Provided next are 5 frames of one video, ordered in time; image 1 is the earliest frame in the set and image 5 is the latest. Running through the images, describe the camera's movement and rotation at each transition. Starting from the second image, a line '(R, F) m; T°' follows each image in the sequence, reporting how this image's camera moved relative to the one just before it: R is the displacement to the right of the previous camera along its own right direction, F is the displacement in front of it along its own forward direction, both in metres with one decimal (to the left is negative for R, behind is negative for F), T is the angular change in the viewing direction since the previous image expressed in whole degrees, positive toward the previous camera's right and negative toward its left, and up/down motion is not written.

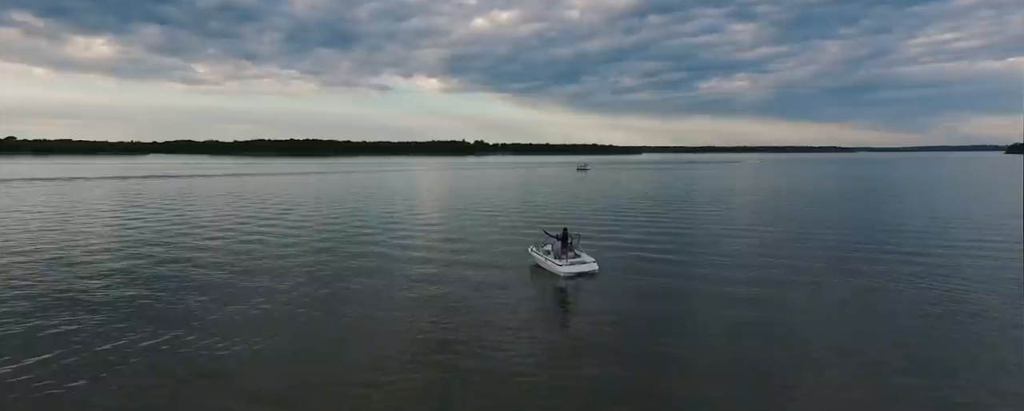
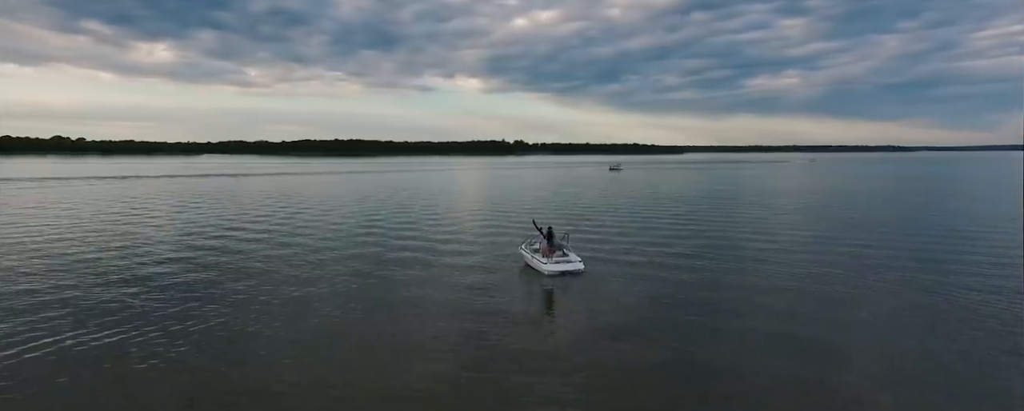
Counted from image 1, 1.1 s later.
(+0.1, -0.7) m; -4°
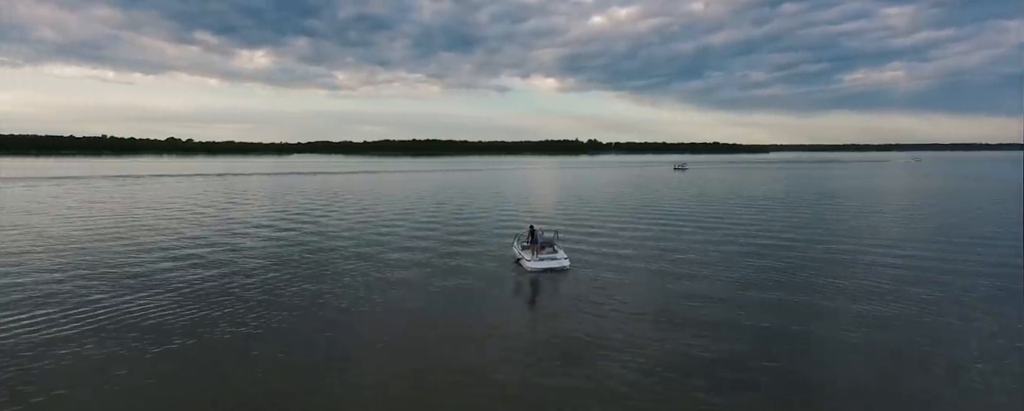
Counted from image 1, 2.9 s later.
(+4.3, +0.5) m; -7°
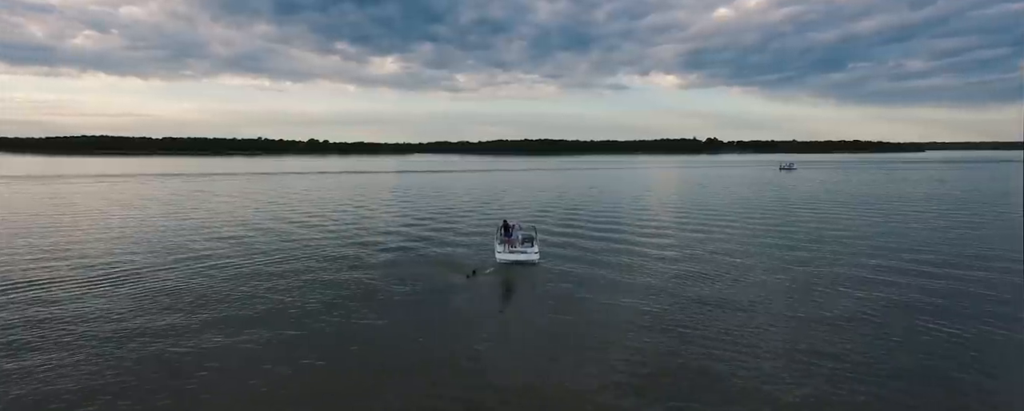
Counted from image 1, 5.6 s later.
(+6.6, 0.0) m; -11°
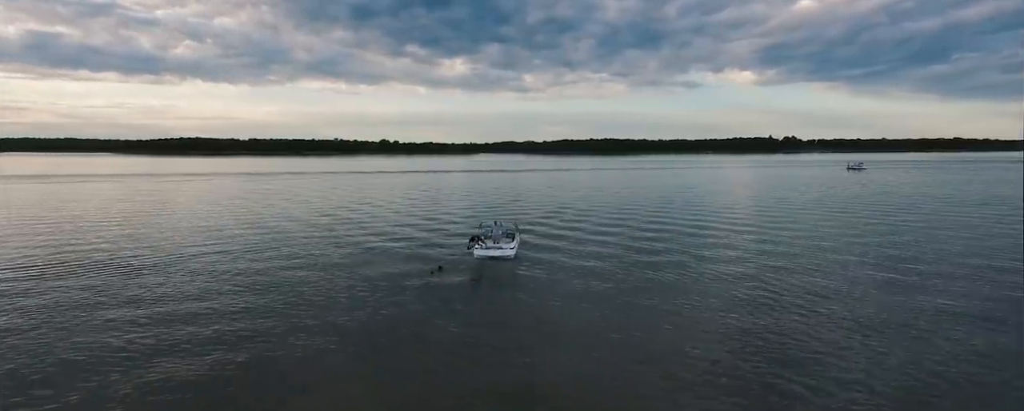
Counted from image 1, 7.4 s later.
(+4.9, -0.5) m; -7°
